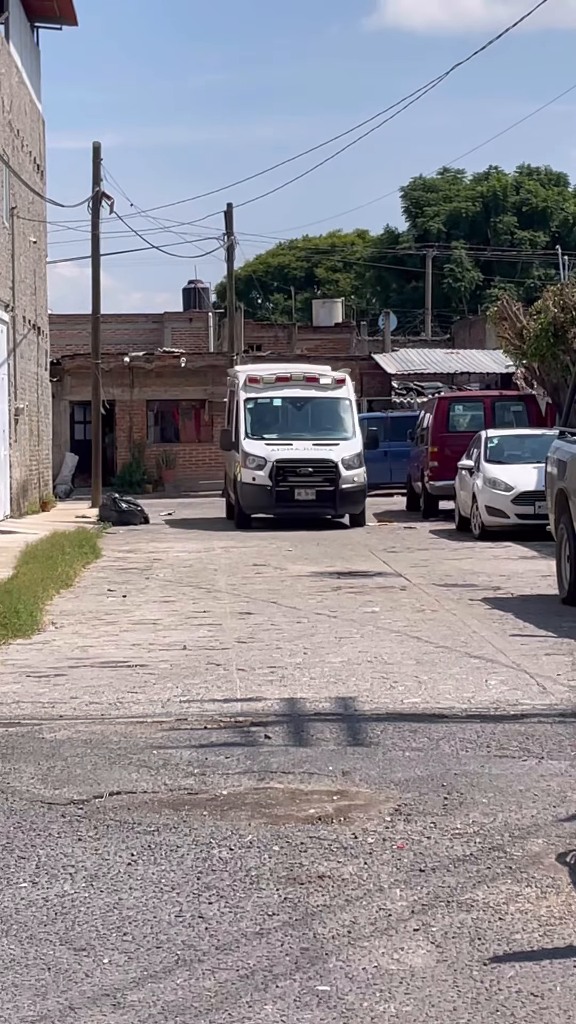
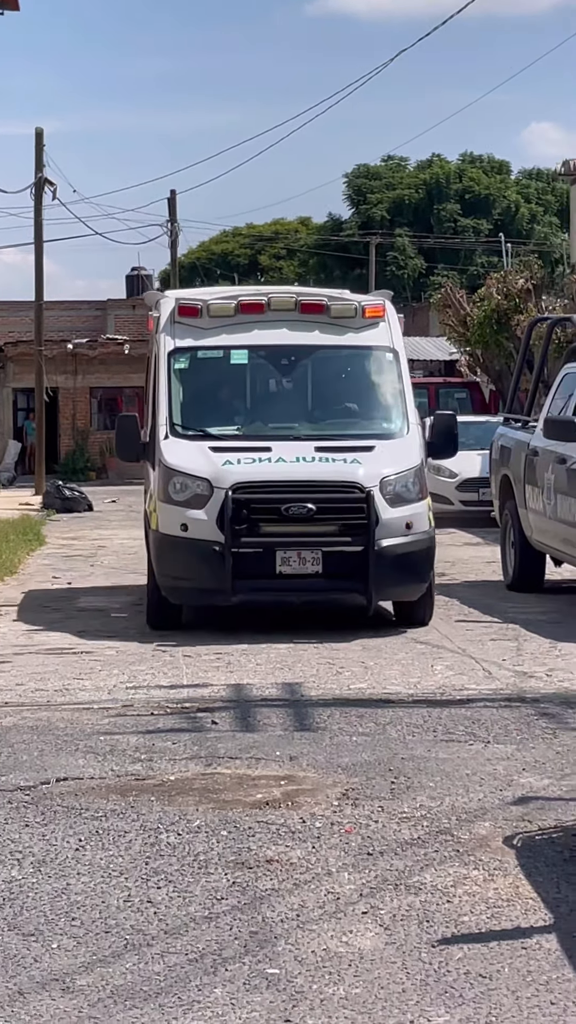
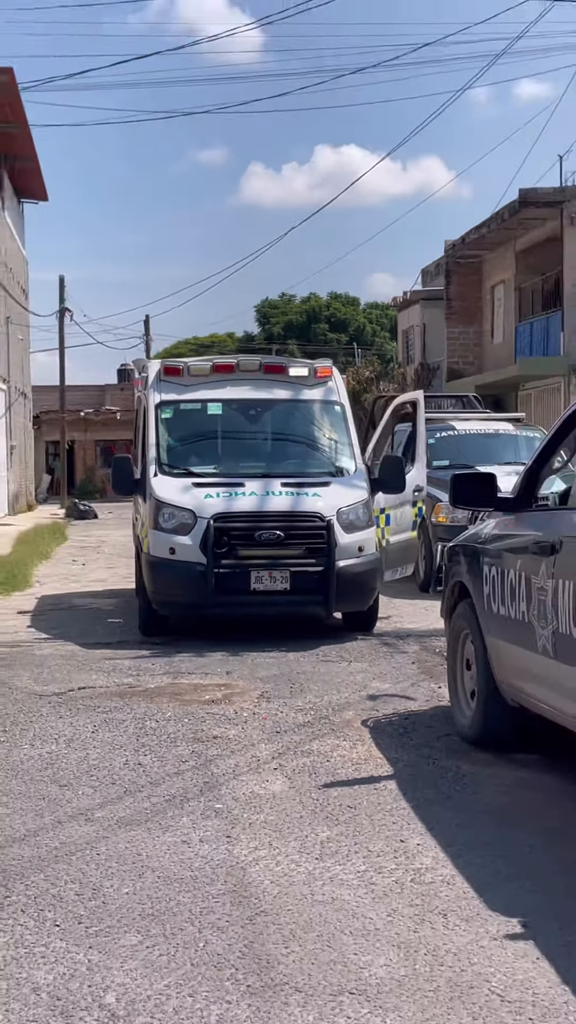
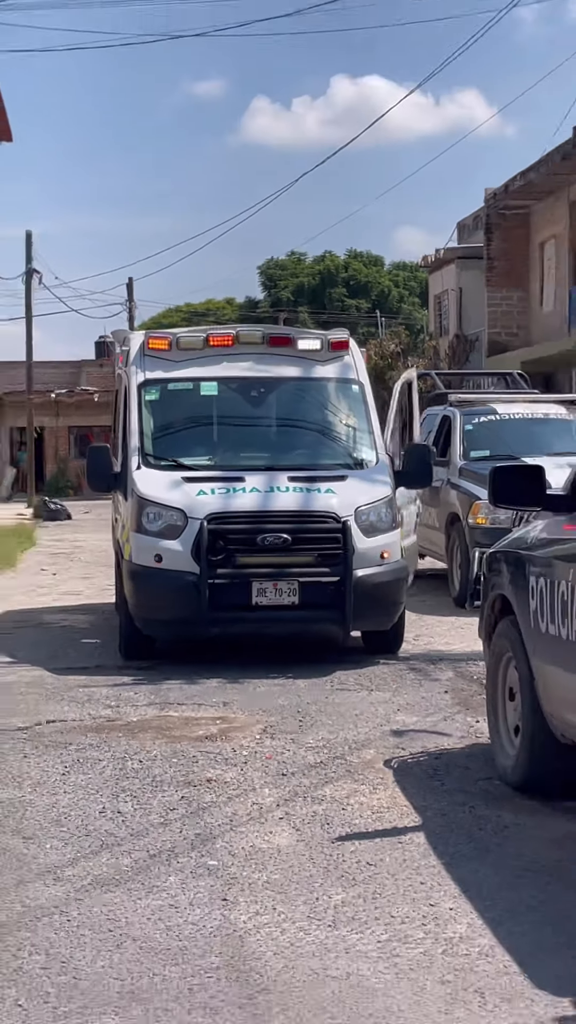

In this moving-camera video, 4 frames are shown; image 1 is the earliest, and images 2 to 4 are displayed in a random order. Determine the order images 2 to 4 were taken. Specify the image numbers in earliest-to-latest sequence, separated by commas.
2, 4, 3
